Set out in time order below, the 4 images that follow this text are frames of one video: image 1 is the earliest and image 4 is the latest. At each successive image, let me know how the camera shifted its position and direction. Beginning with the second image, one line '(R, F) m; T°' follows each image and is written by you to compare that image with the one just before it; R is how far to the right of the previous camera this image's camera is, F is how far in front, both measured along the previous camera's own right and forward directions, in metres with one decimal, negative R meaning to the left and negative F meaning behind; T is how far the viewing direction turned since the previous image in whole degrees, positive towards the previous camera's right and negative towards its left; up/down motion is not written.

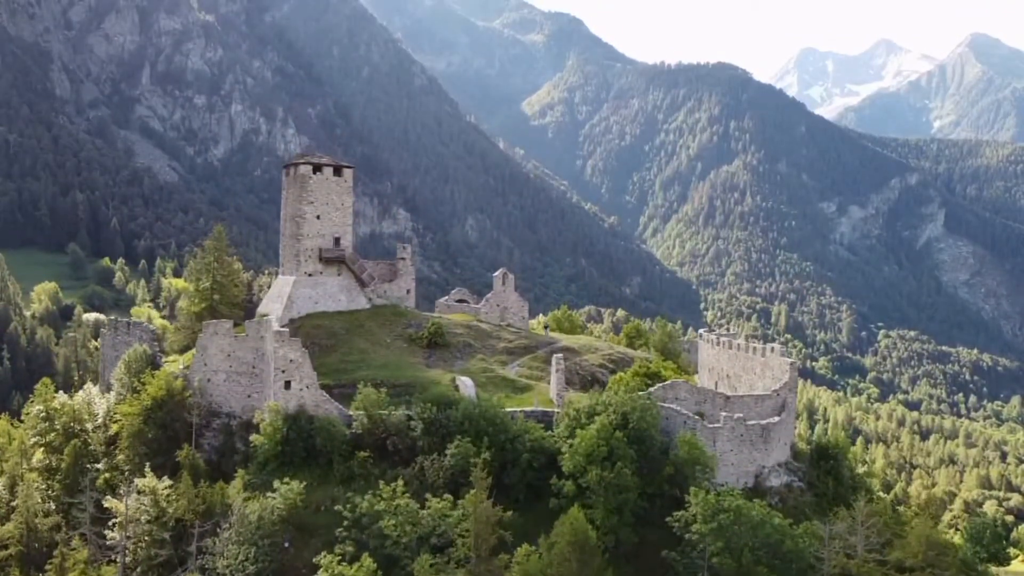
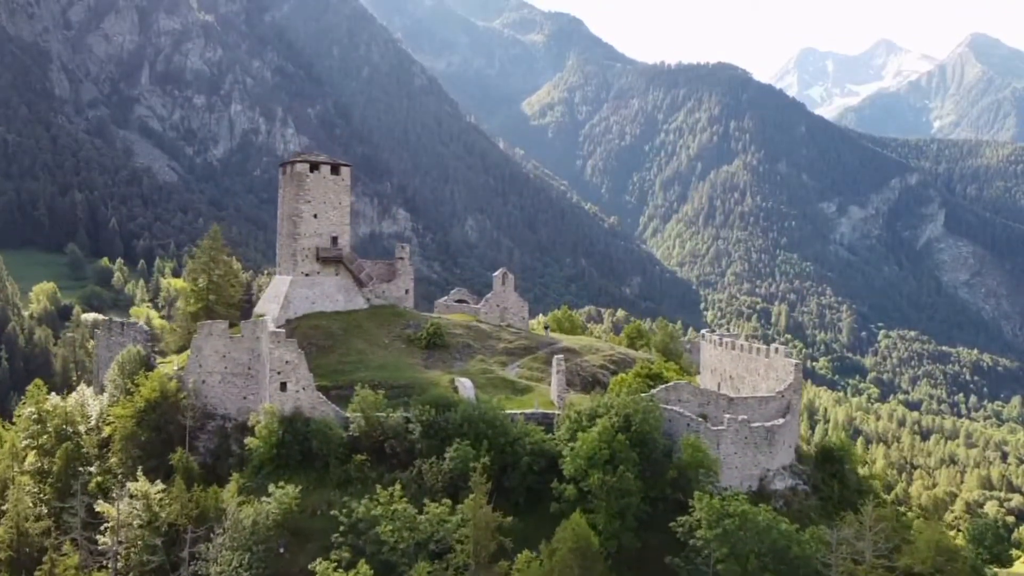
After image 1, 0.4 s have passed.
(0.0, +0.7) m; 0°
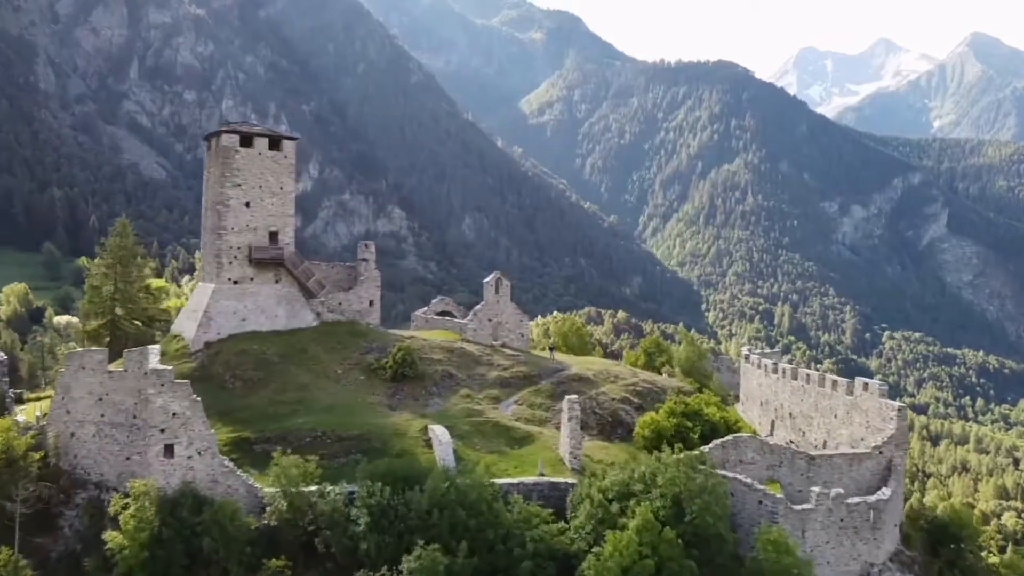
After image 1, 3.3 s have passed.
(+0.1, +11.7) m; 0°
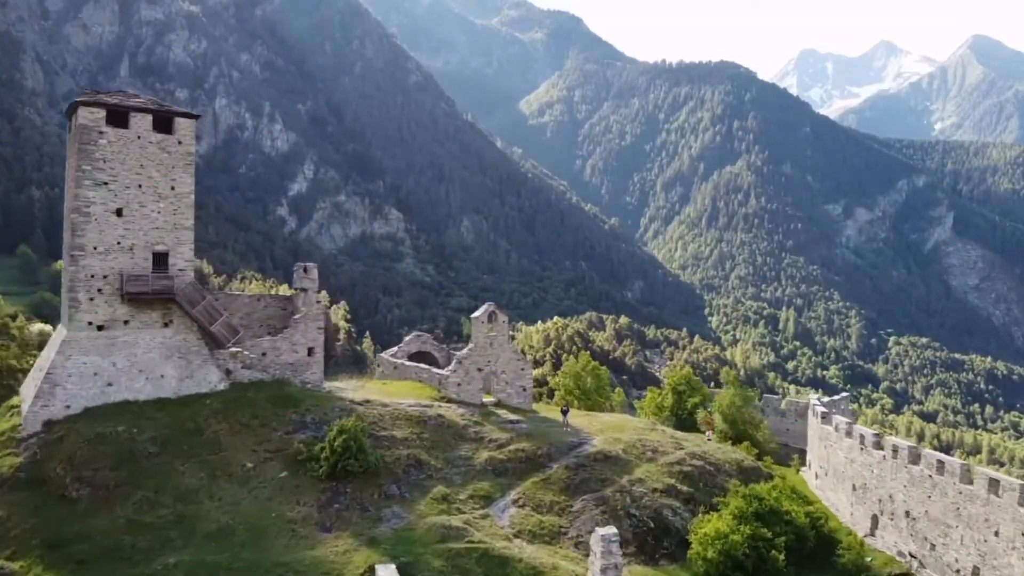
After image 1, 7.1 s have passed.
(0.0, +11.8) m; 0°
